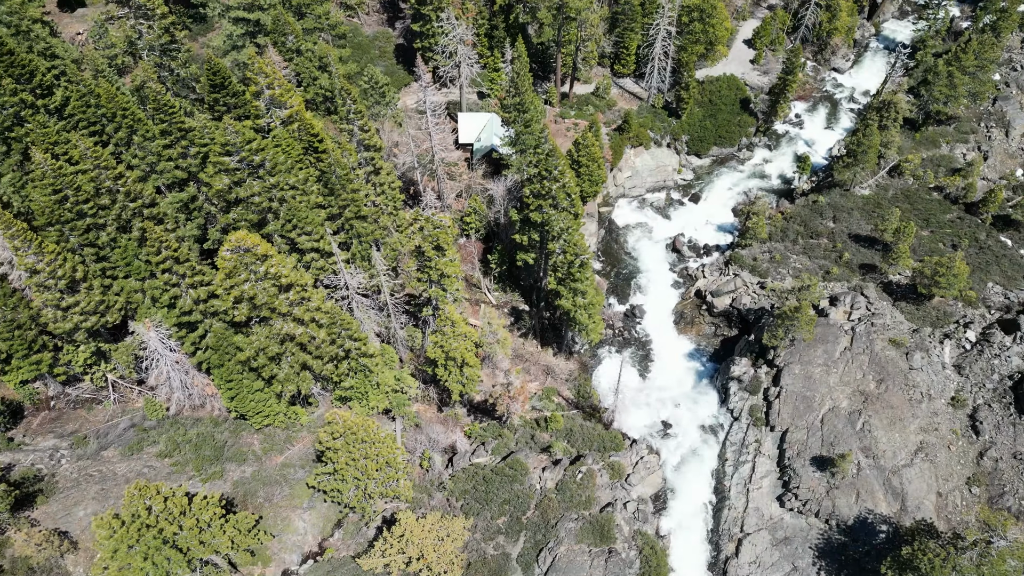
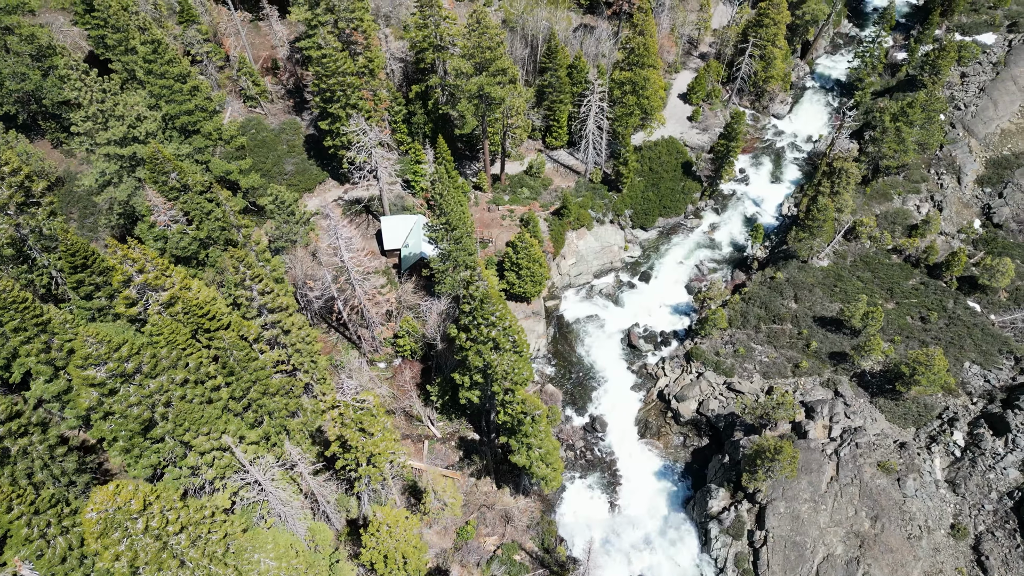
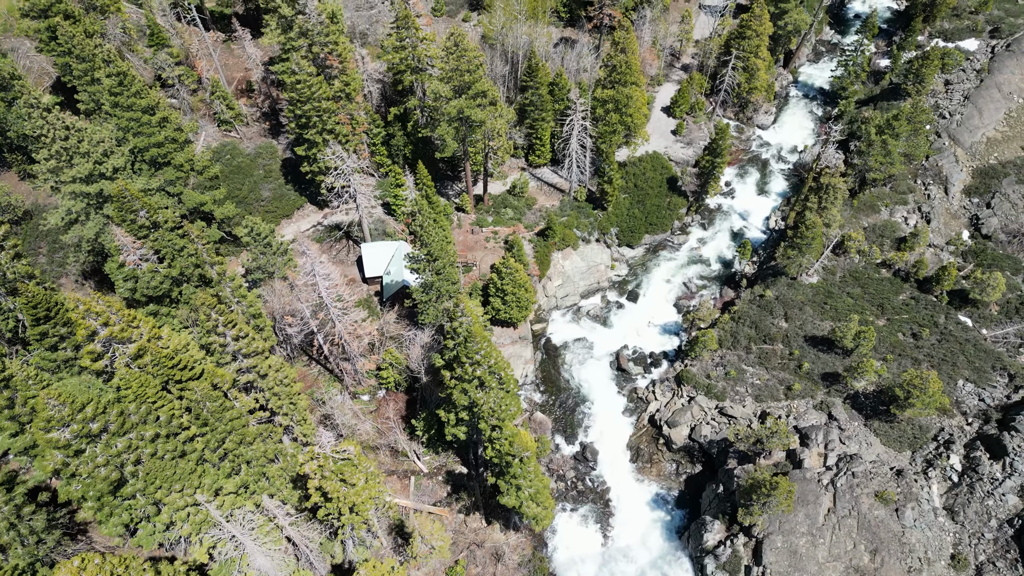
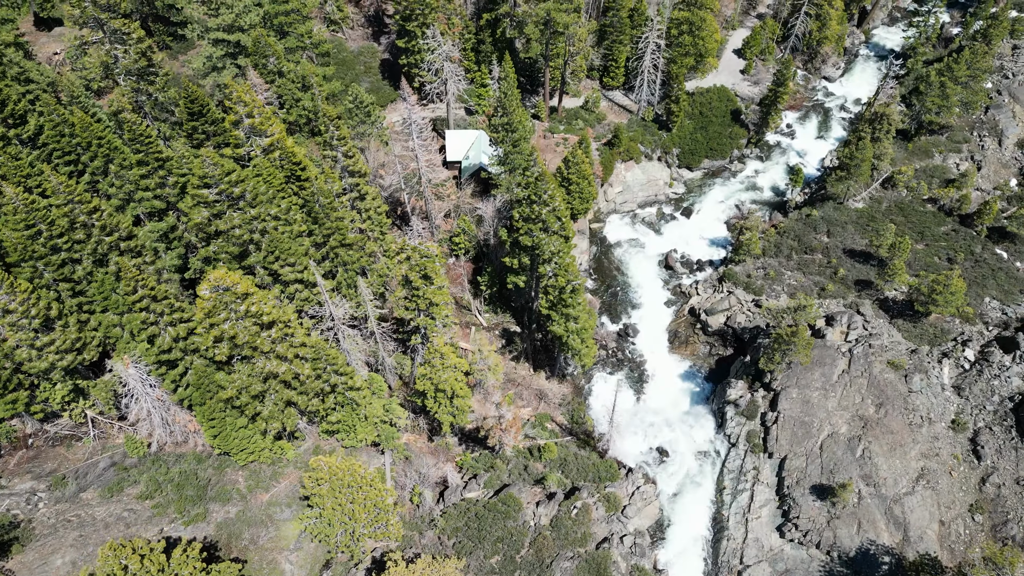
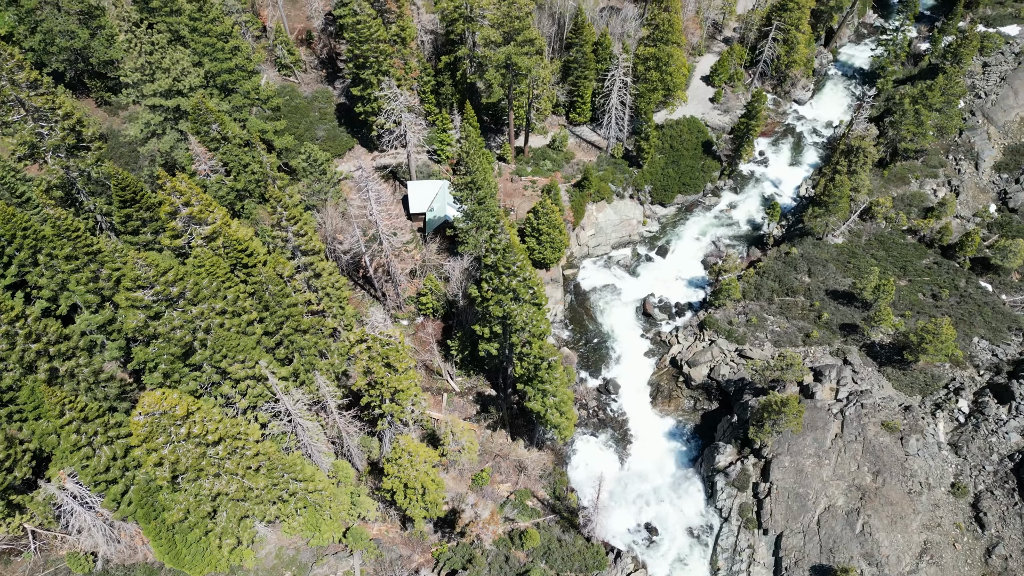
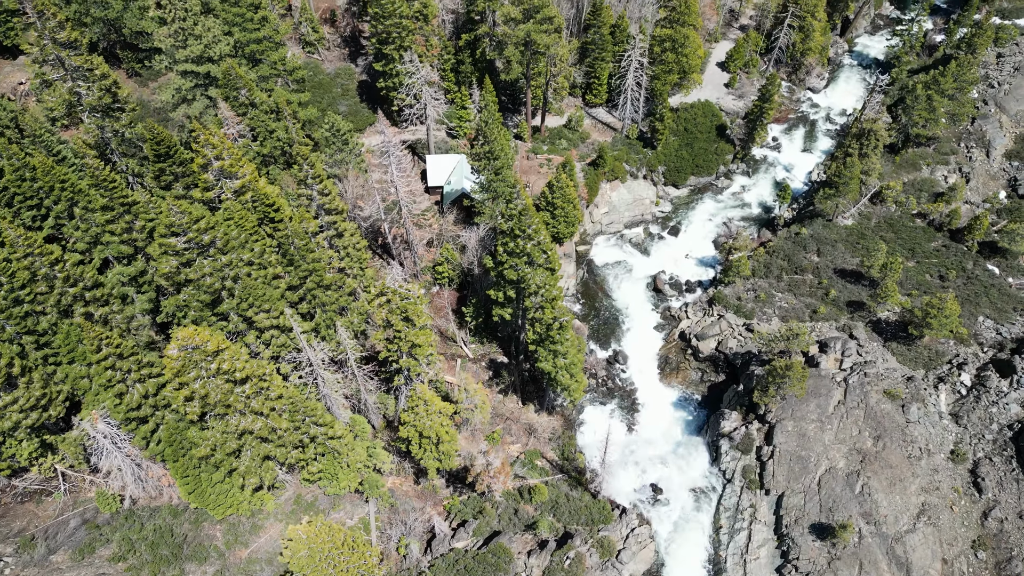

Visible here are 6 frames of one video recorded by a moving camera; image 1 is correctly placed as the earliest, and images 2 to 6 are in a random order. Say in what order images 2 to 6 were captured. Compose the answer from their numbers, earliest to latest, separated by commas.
4, 6, 5, 2, 3
